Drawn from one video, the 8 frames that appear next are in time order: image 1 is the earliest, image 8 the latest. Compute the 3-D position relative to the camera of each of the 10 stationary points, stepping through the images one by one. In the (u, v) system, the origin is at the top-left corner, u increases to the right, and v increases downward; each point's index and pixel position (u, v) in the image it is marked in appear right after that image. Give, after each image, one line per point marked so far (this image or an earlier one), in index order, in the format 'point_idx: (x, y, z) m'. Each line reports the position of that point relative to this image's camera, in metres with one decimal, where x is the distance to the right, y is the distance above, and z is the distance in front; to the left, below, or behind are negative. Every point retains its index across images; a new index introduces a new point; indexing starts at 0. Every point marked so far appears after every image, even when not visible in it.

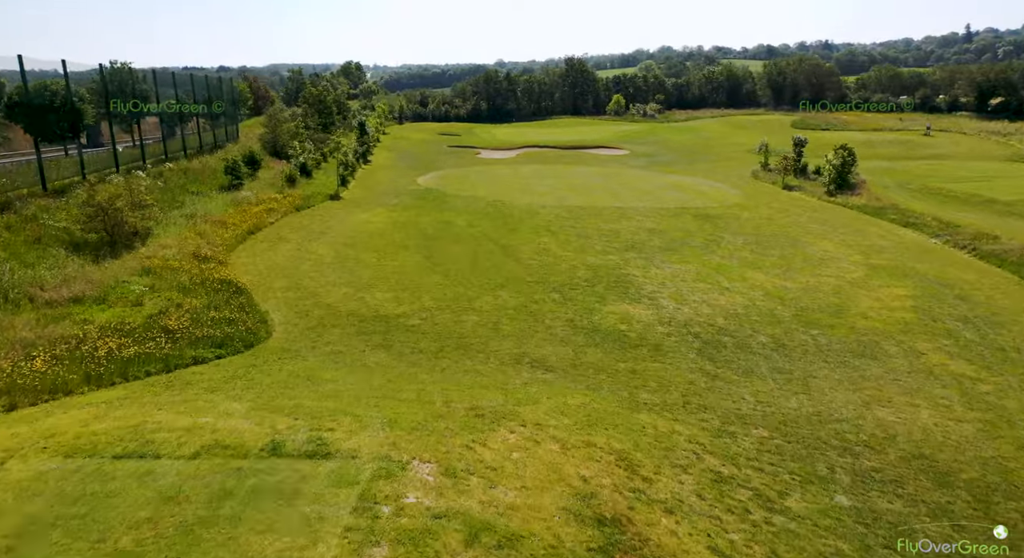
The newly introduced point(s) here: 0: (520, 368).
0: (+0.2, -2.3, +14.5) m
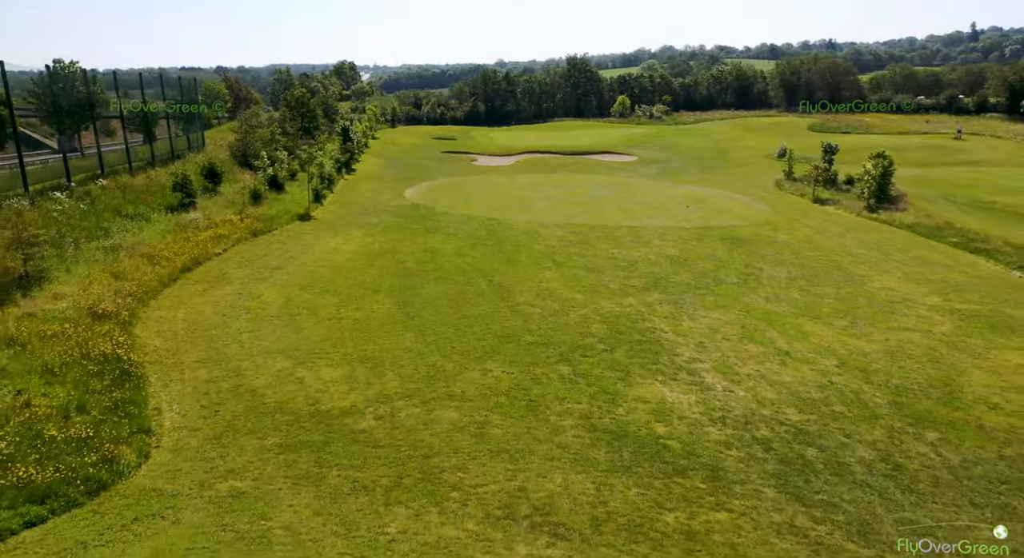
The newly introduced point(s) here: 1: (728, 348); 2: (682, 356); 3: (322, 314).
0: (0.0, -4.0, +9.3) m
1: (+6.4, -2.0, +17.5) m
2: (+4.9, -2.2, +16.8) m
3: (-6.1, -1.1, +19.1) m
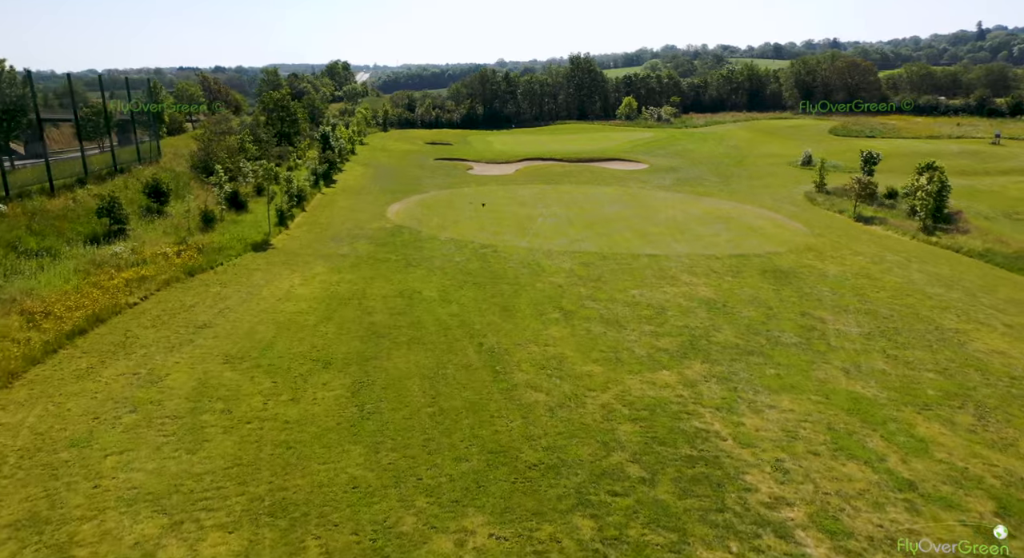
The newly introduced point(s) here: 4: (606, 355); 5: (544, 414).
0: (-0.1, -5.9, +3.8) m
1: (+6.2, -3.9, +12.0) m
2: (+4.7, -4.1, +11.3) m
3: (-6.3, -3.1, +13.6) m
4: (+2.8, -2.3, +17.8) m
5: (+0.8, -3.2, +14.1) m
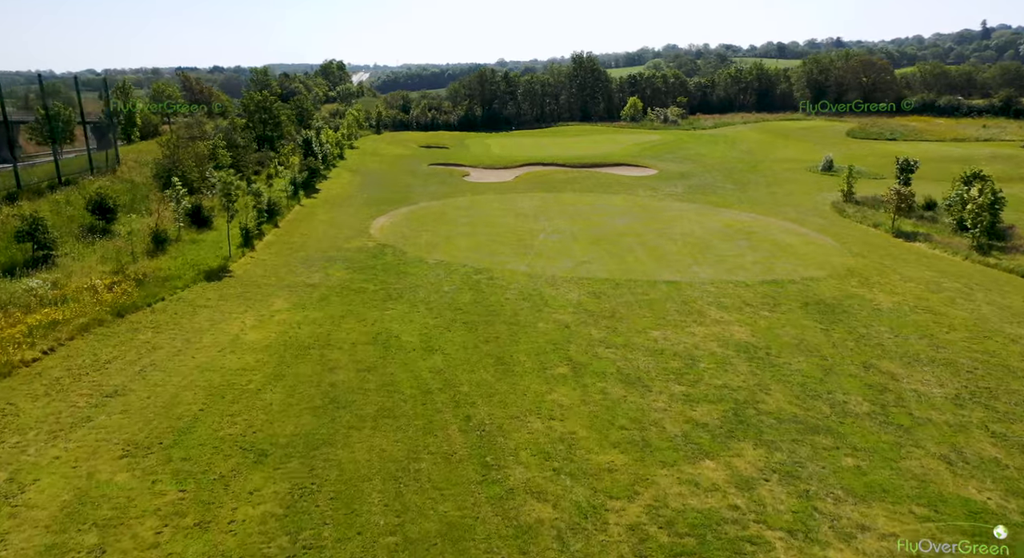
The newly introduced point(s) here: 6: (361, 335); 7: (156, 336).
0: (-0.2, -7.3, -0.2) m
1: (+6.1, -5.3, +7.9) m
2: (+4.6, -5.4, +7.3) m
3: (-6.4, -4.4, +9.6) m
4: (+2.7, -3.6, +13.7) m
5: (+0.6, -4.5, +10.1) m
6: (-4.9, -1.8, +19.1) m
7: (-10.8, -1.7, +17.9) m
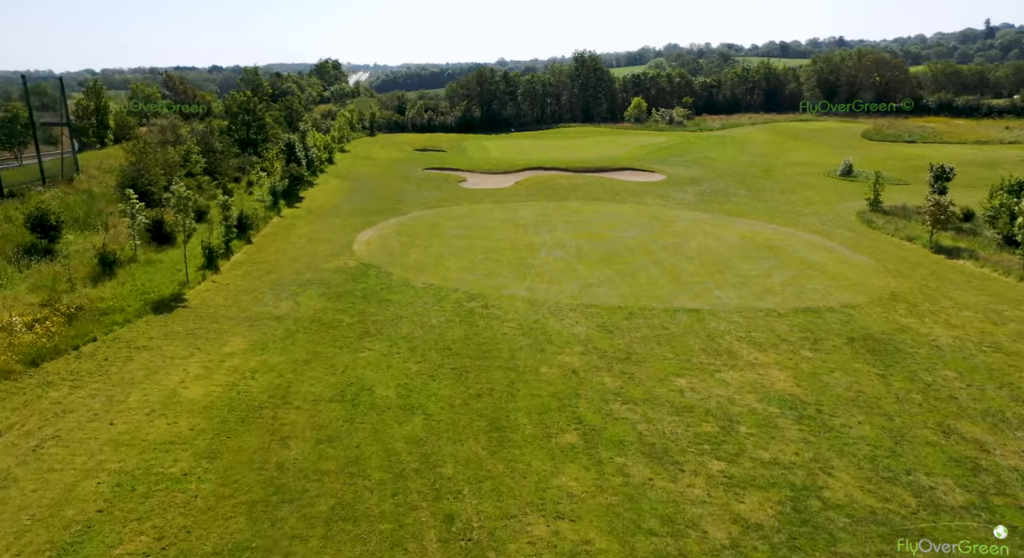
0: (-0.3, -8.3, -3.5) m
1: (+6.1, -6.4, +4.6) m
2: (+4.5, -6.5, +3.9) m
3: (-6.5, -5.5, +6.3) m
4: (+2.6, -4.7, +10.4) m
5: (+0.6, -5.6, +6.8) m
6: (-5.0, -2.9, +15.8) m
7: (-10.8, -2.8, +14.6) m
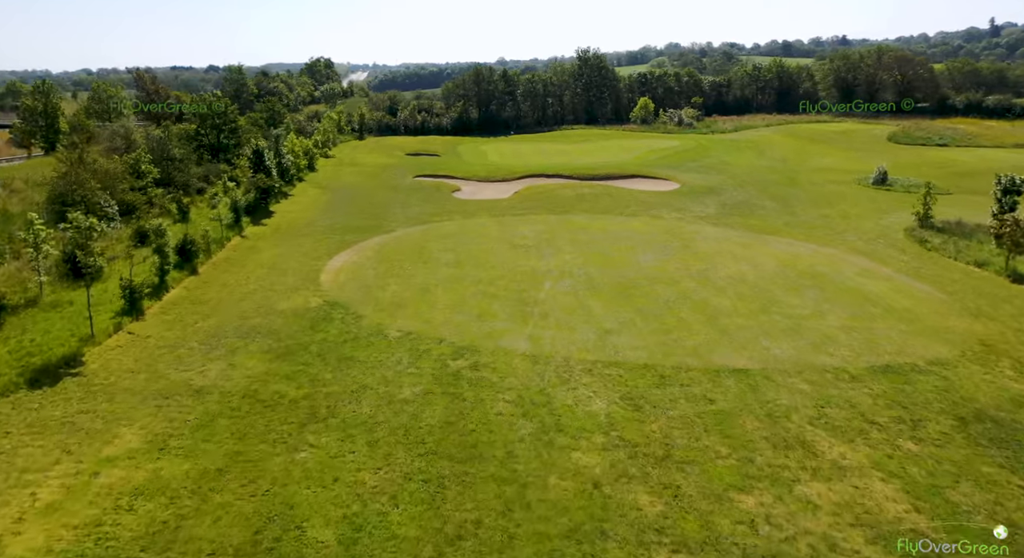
0: (-0.4, -9.9, -8.6) m
1: (+6.0, -7.9, -0.5) m
2: (+4.5, -8.1, -1.1) m
3: (-6.5, -7.1, +1.2) m
4: (+2.6, -6.3, +5.3) m
5: (+0.5, -7.2, +1.7) m
6: (-5.1, -4.5, +10.7) m
7: (-10.9, -4.4, +9.6) m
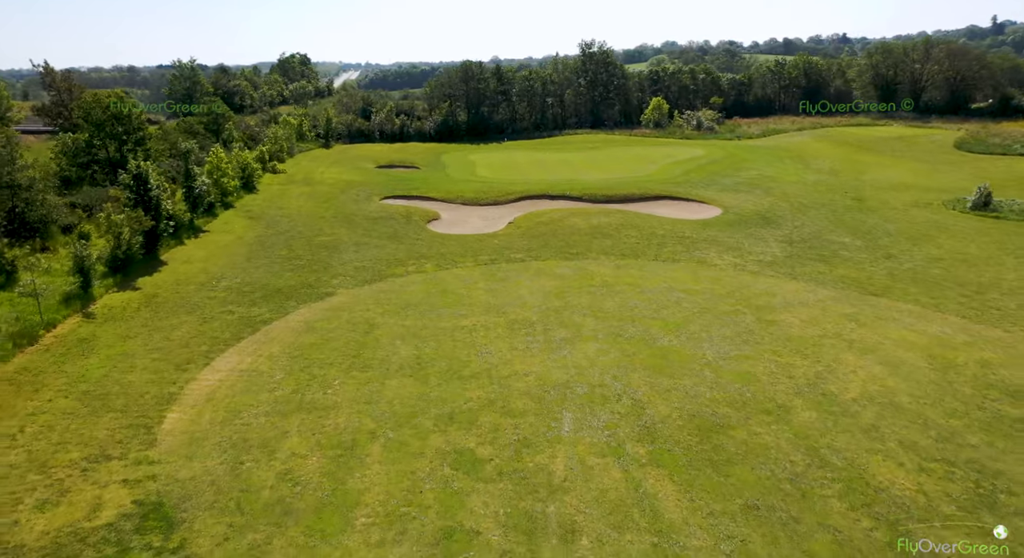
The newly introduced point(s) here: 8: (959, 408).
0: (-0.2, -13.4, -20.0) m
1: (+6.1, -11.4, -11.8) m
2: (+4.6, -11.6, -12.4) m
3: (-6.4, -10.6, -10.2) m
4: (+2.6, -9.8, -6.0) m
5: (+0.6, -10.7, -9.6) m
6: (-5.1, -8.0, -0.7) m
7: (-10.9, -8.0, -1.9) m
8: (+12.3, -3.5, +15.8) m
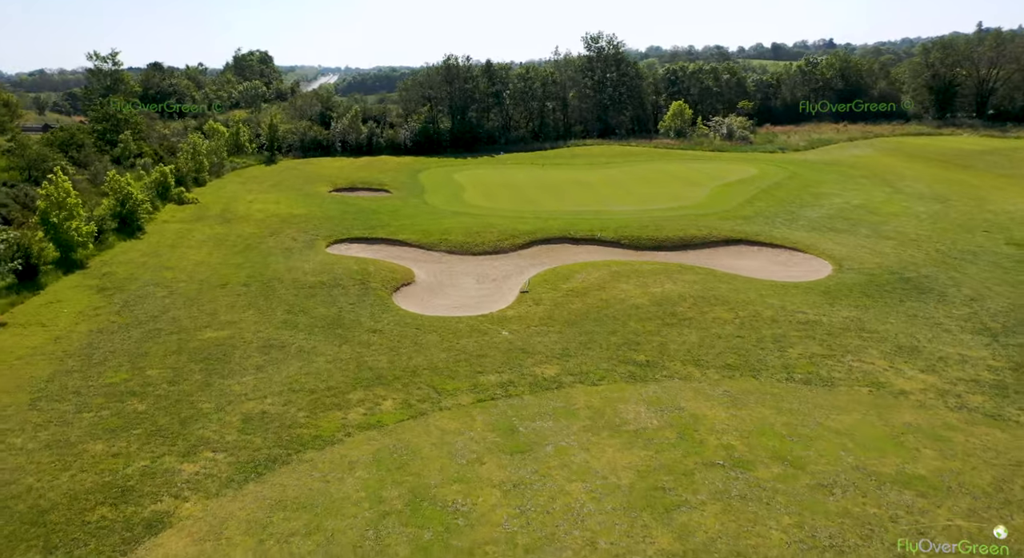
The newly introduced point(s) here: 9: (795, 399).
0: (+2.2, -16.9, -33.6) m
1: (+8.2, -14.9, -25.2) m
2: (+6.7, -15.1, -25.9) m
3: (-4.4, -14.2, -24.0) m
4: (+4.6, -13.4, -19.5) m
5: (+2.6, -14.3, -23.2) m
6: (-3.3, -11.7, -14.4) m
7: (-9.1, -11.7, -15.8) m
8: (+13.5, -7.2, +2.6) m
9: (+7.8, -3.0, +15.6) m
